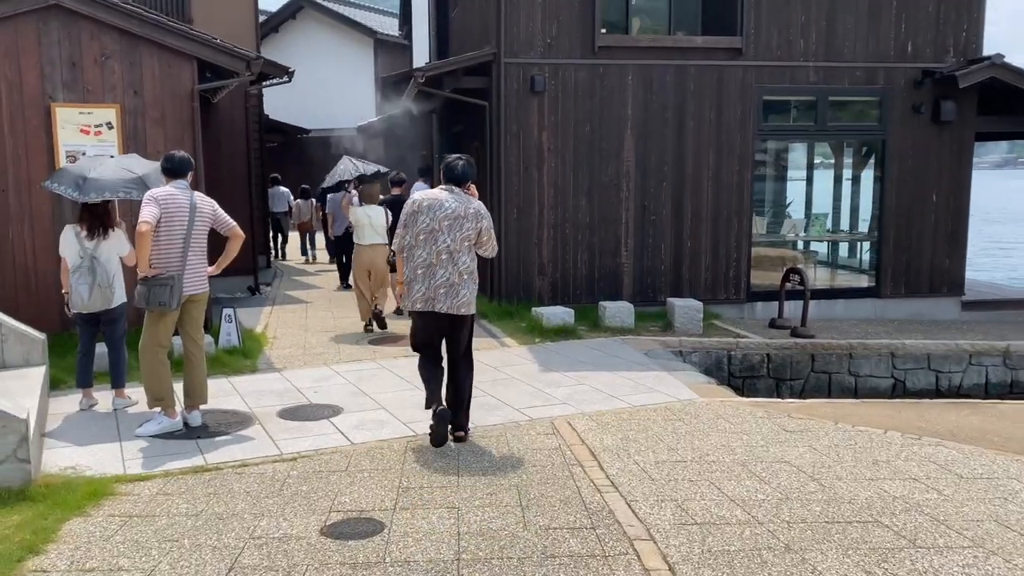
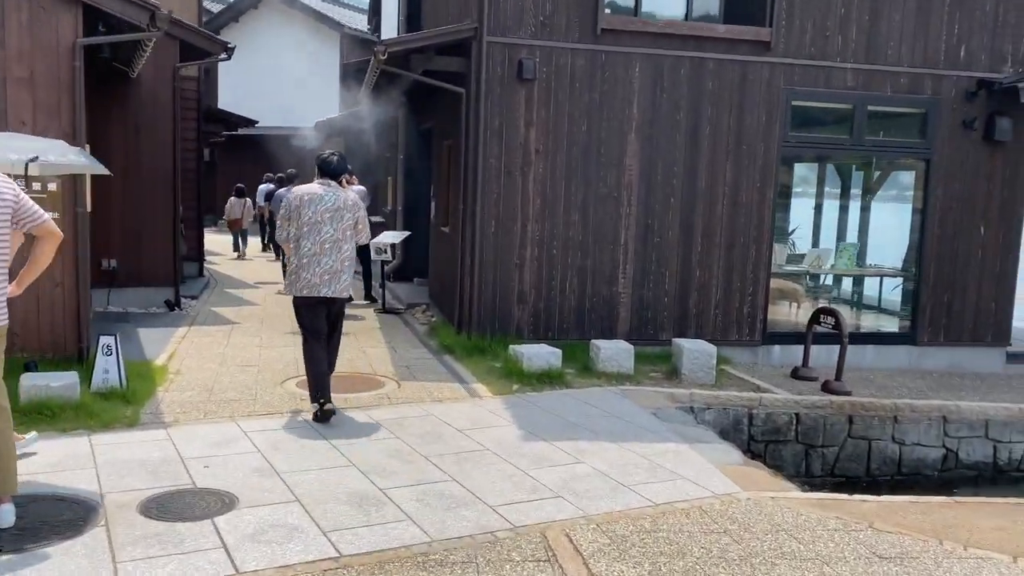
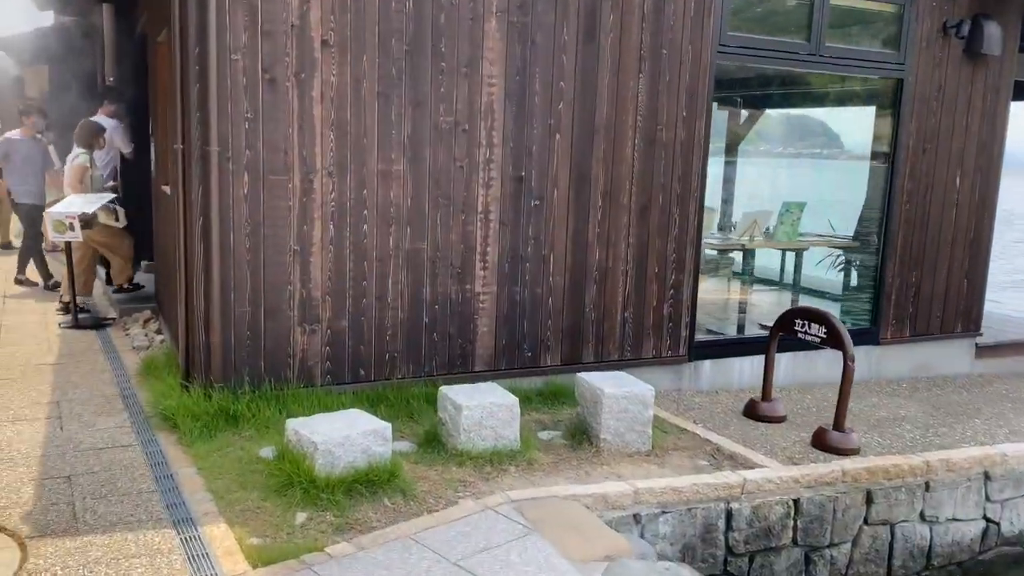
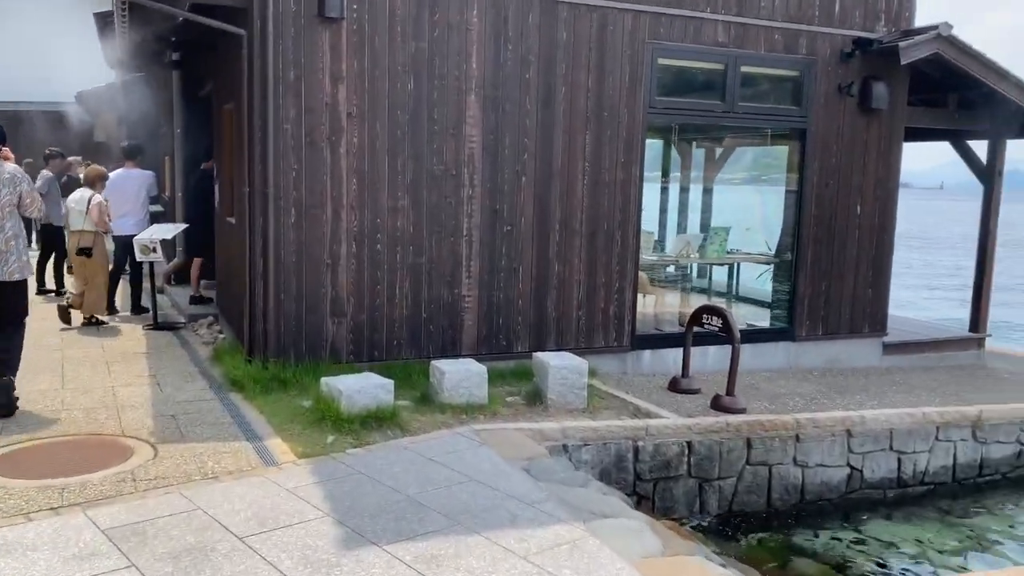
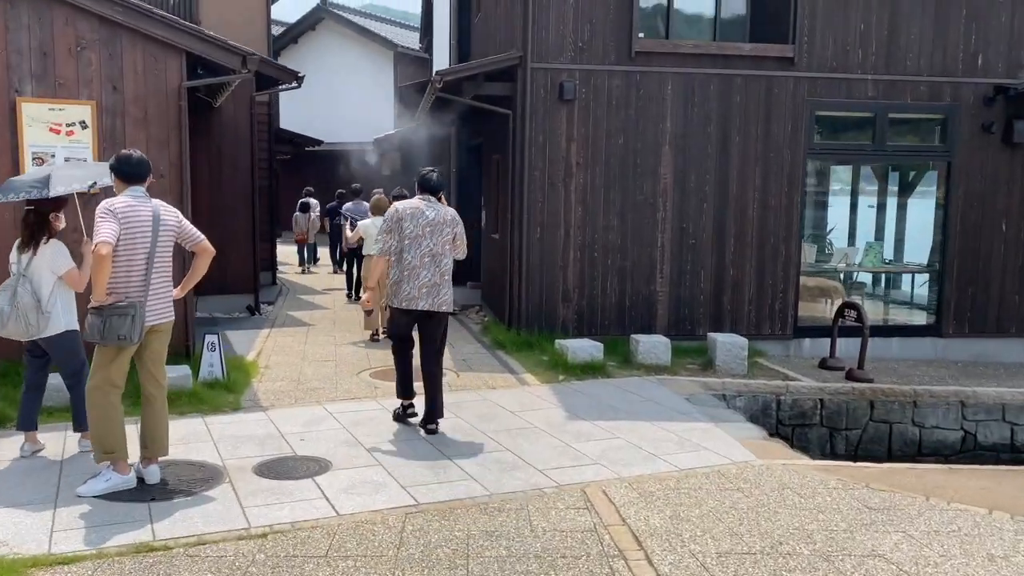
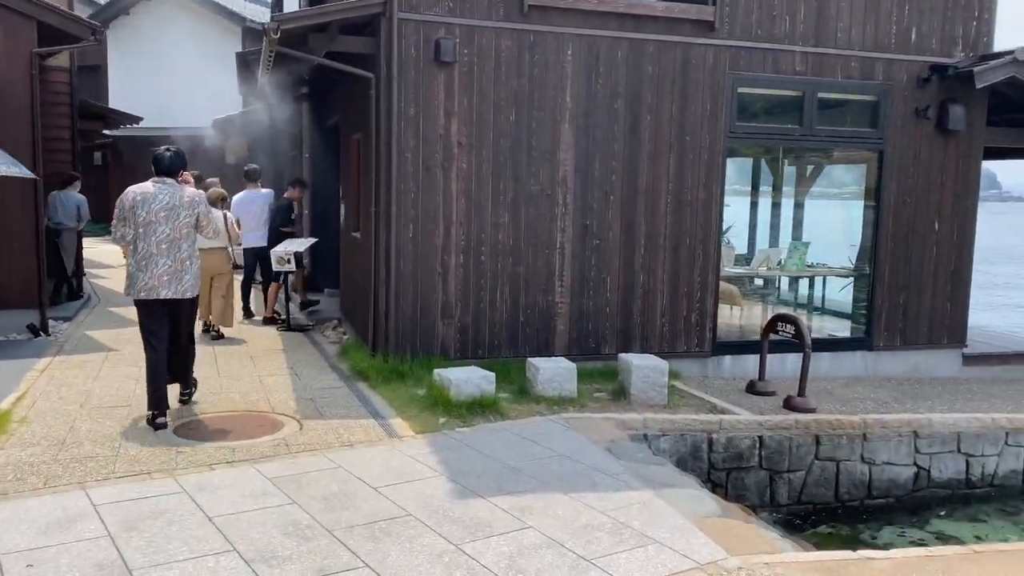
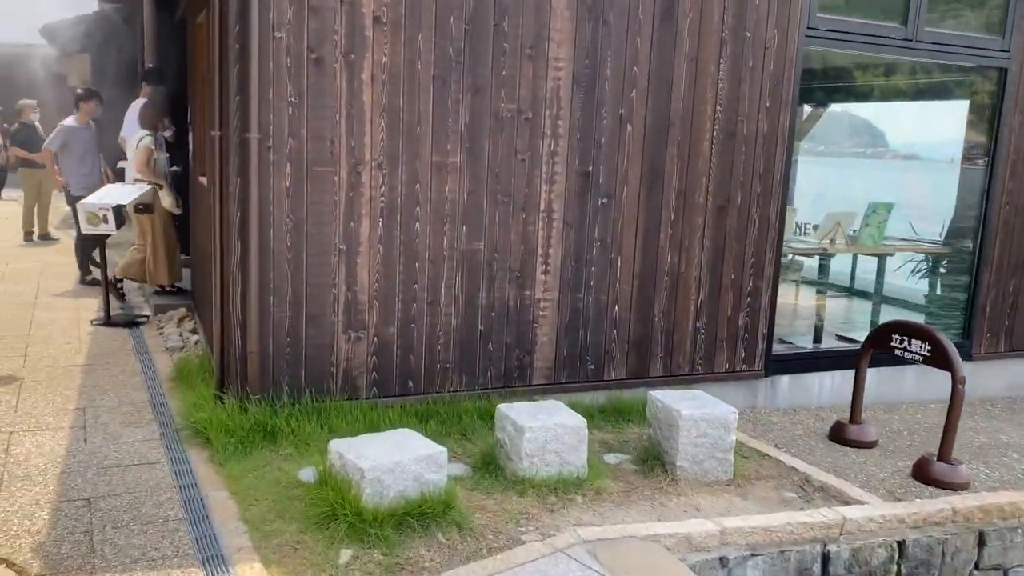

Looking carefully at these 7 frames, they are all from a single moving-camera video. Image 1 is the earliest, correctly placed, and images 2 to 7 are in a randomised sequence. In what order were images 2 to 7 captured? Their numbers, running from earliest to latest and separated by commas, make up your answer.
5, 2, 6, 4, 3, 7
